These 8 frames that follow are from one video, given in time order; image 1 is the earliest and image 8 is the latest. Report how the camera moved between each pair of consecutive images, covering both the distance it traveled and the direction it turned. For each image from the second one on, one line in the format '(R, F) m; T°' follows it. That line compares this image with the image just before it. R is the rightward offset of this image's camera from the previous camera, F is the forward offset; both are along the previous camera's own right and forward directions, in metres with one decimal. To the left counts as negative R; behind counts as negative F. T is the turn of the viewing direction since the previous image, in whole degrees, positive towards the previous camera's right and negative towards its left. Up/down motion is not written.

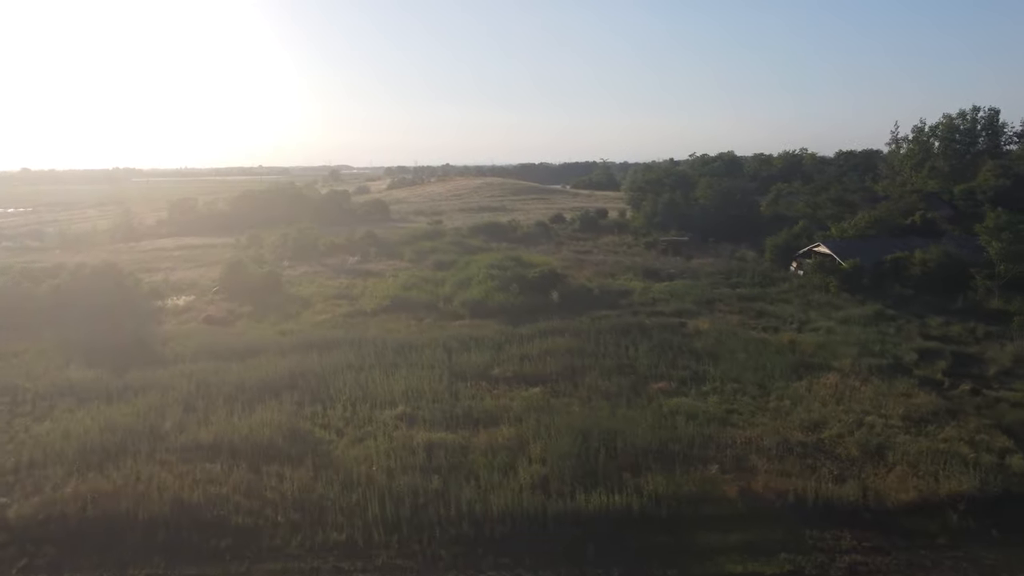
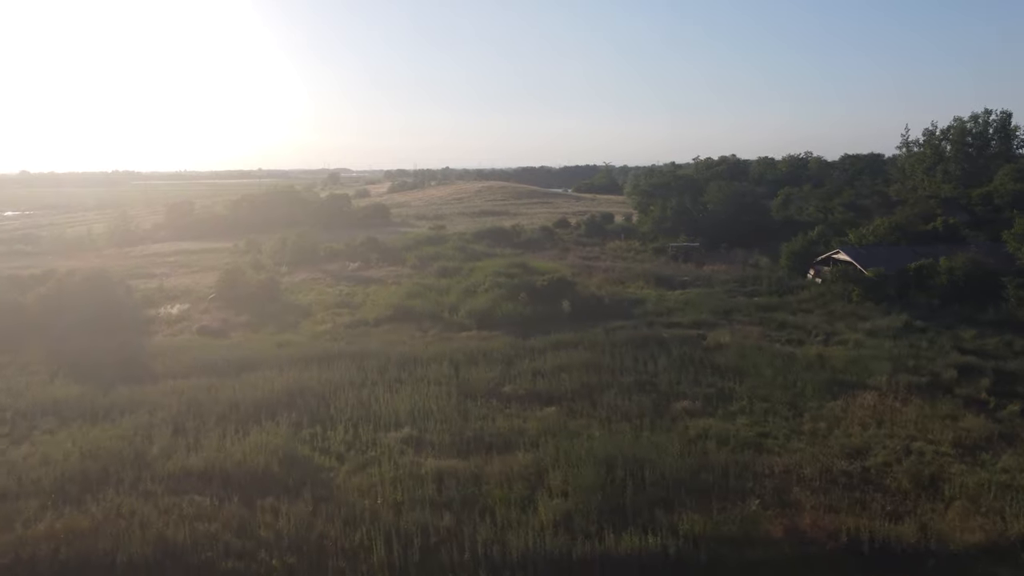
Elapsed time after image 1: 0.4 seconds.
(-0.2, +0.8) m; 0°
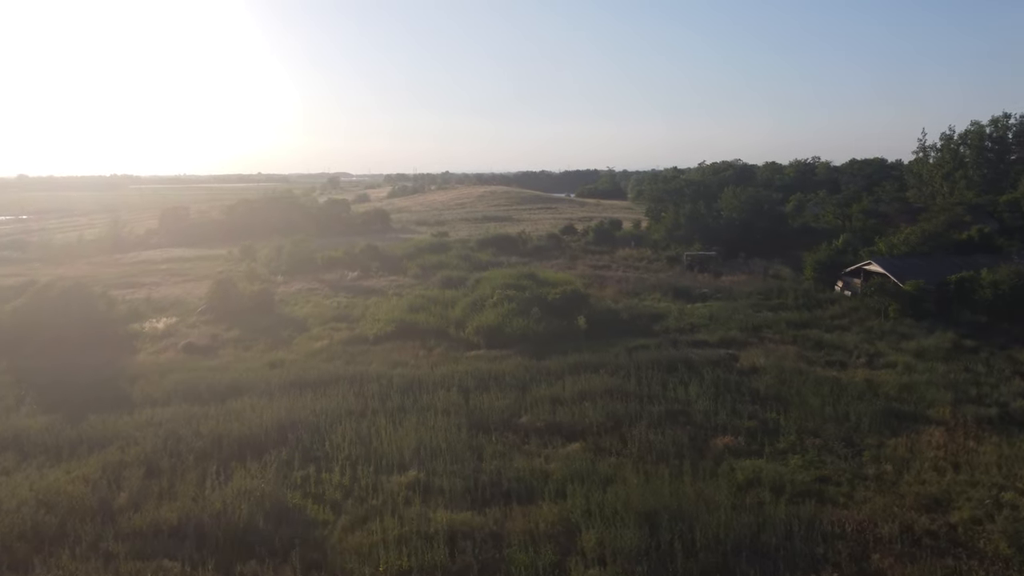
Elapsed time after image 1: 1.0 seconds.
(-0.3, +1.3) m; 0°
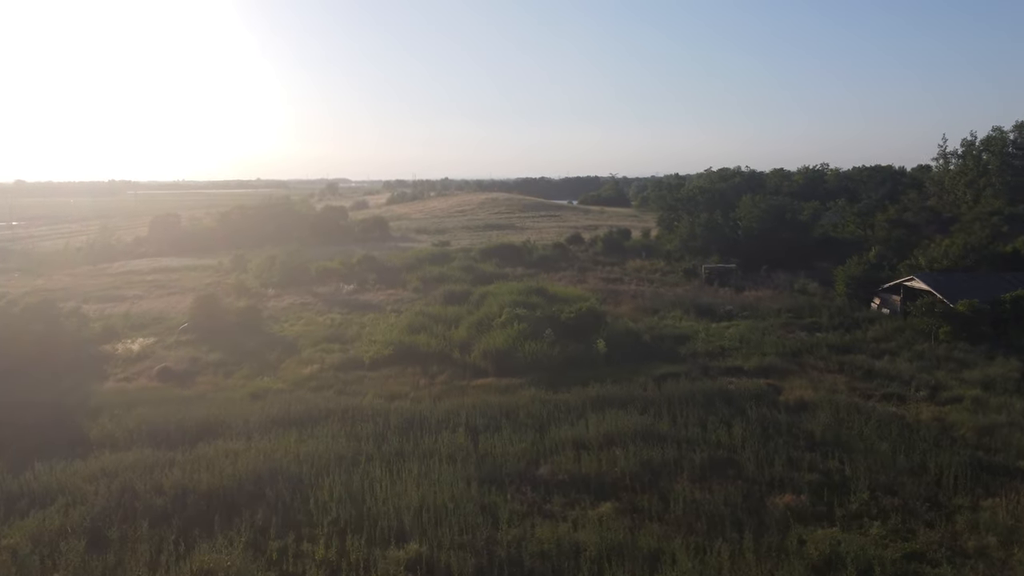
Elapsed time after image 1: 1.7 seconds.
(-0.2, +1.6) m; 0°
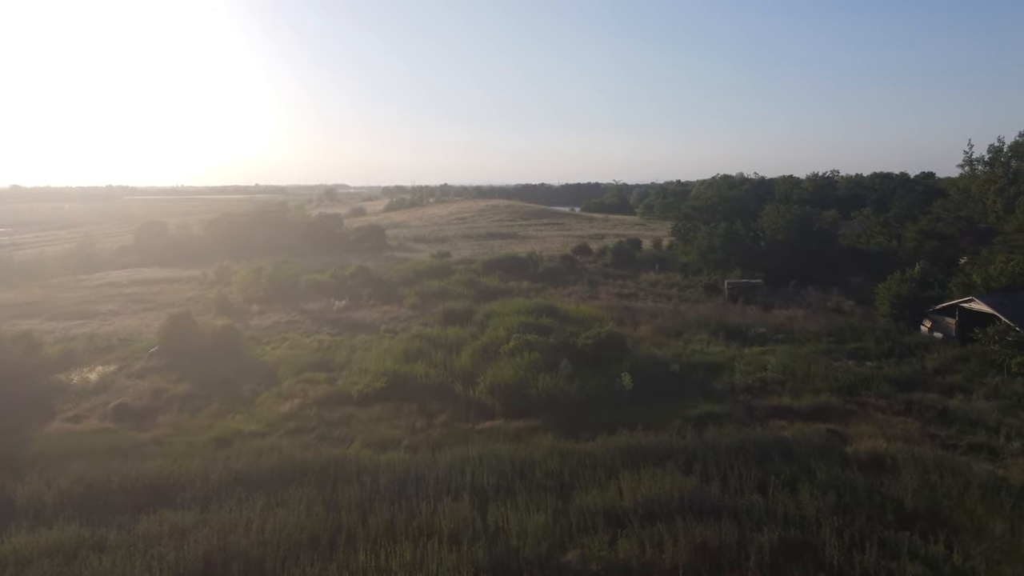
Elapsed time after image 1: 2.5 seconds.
(-0.2, +2.0) m; 0°
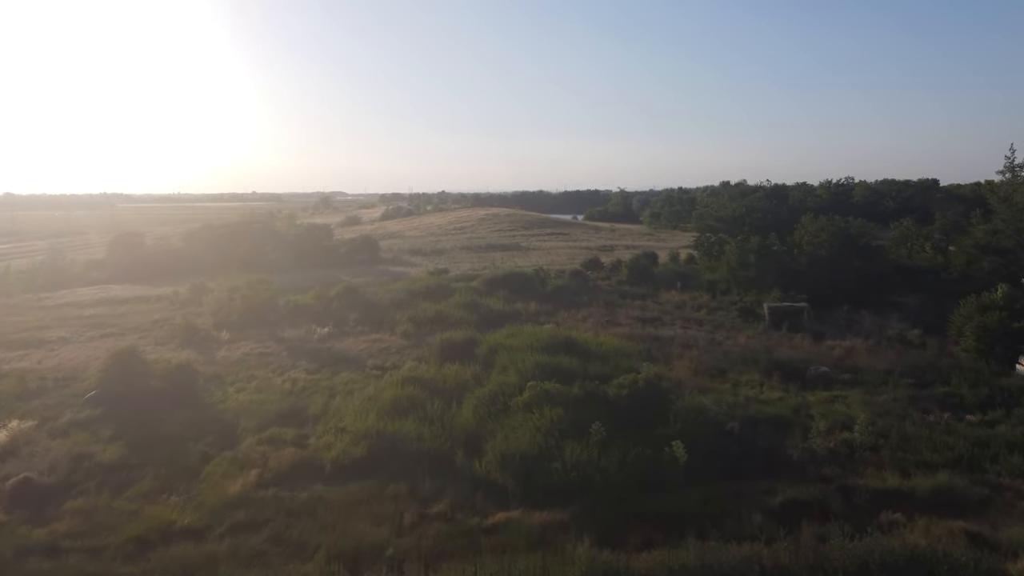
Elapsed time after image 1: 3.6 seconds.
(-0.3, +2.9) m; 0°
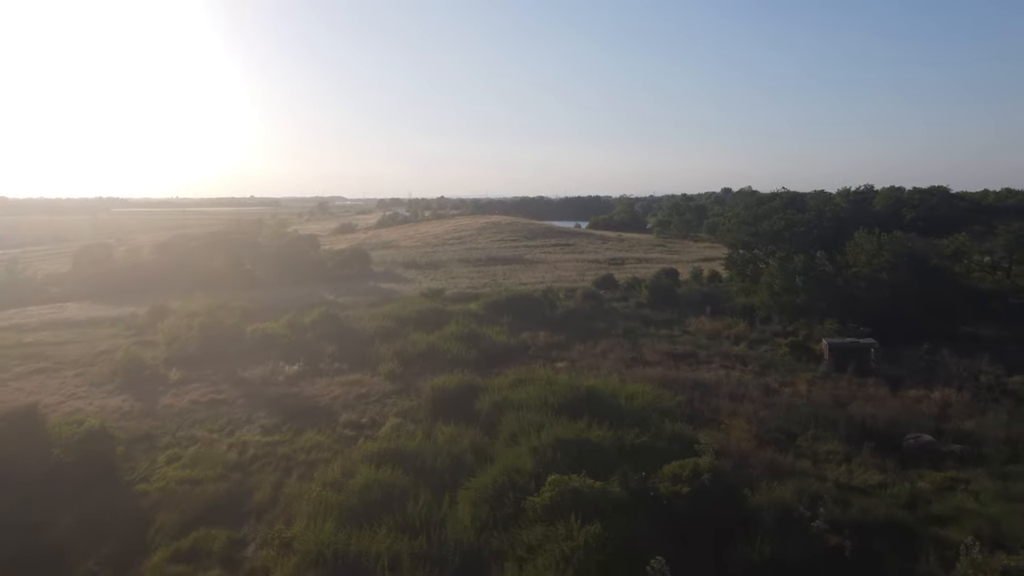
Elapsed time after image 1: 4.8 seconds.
(-0.2, +3.3) m; 0°
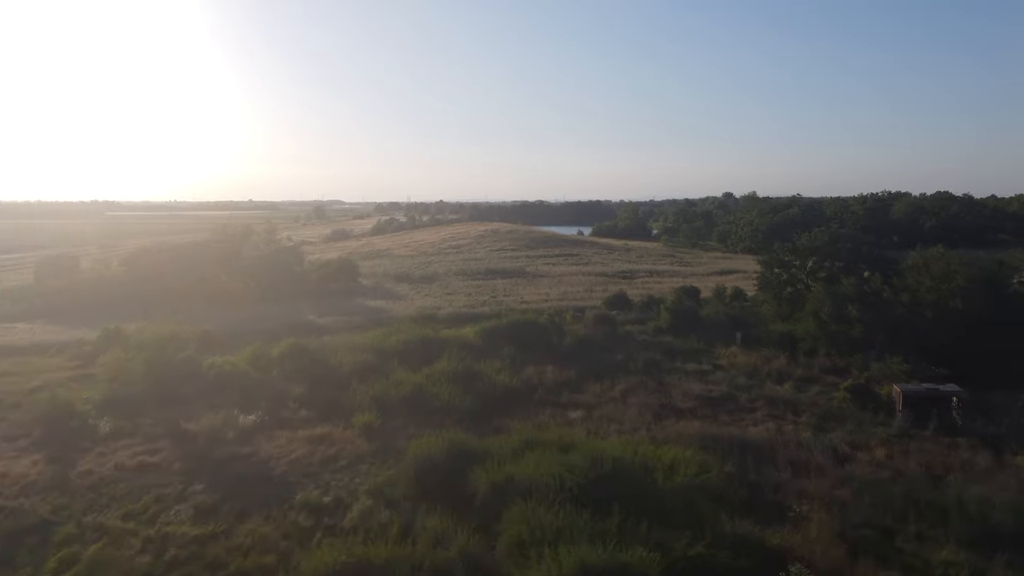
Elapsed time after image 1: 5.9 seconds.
(-0.1, +2.9) m; 0°
